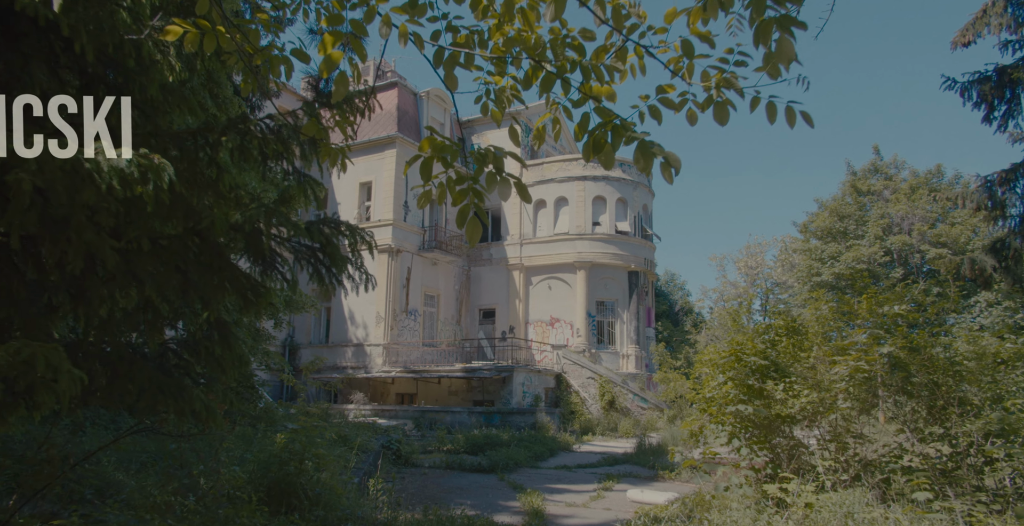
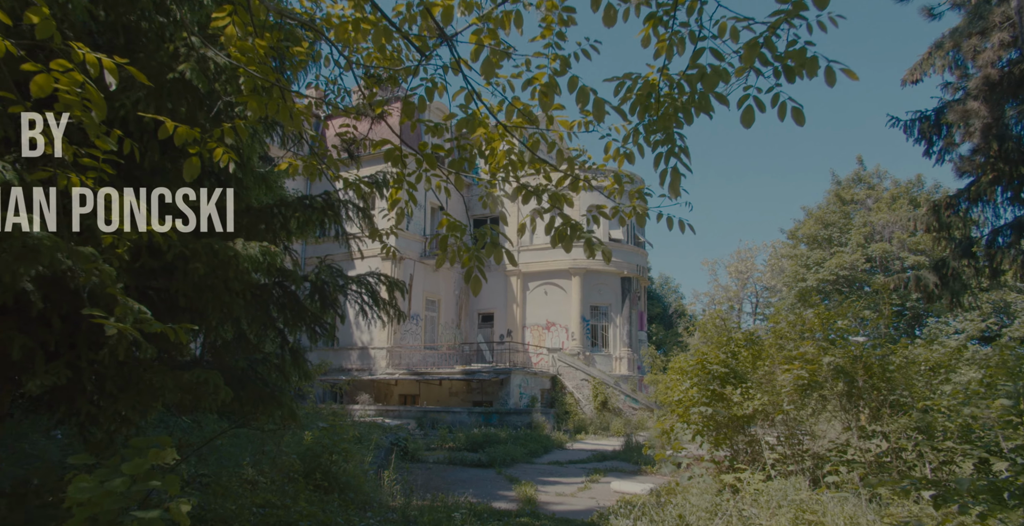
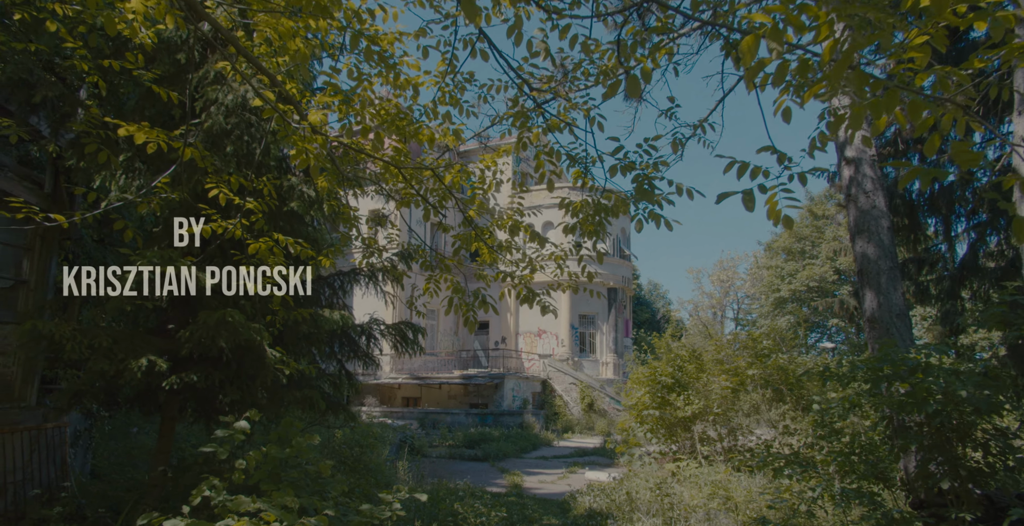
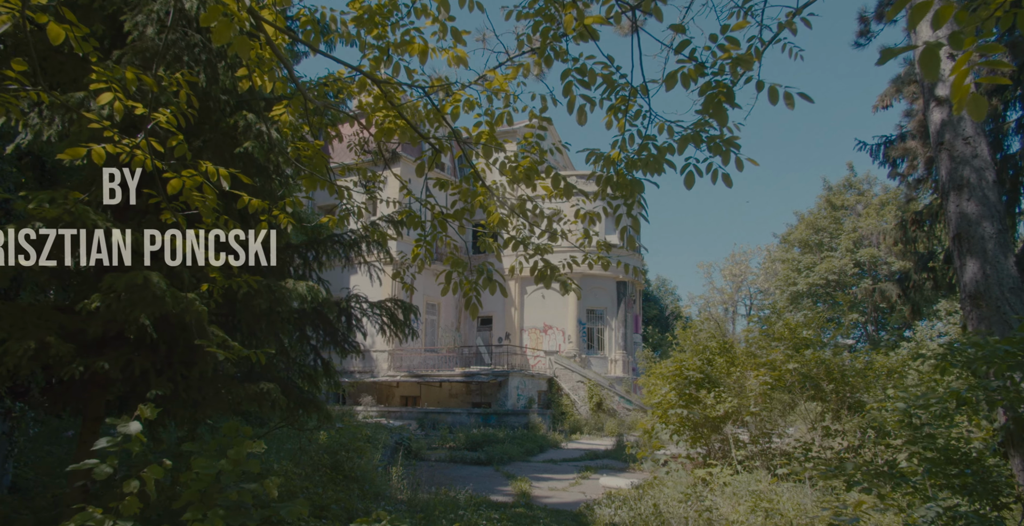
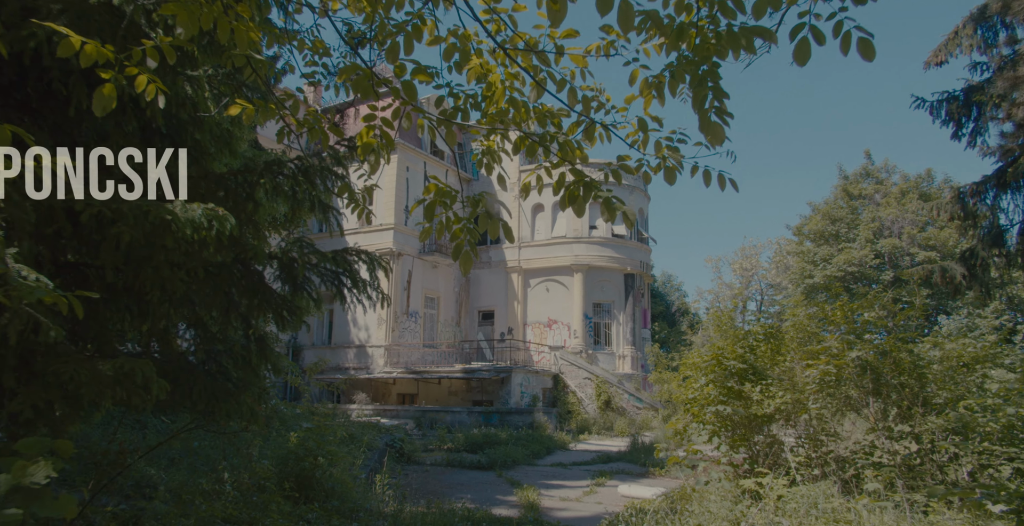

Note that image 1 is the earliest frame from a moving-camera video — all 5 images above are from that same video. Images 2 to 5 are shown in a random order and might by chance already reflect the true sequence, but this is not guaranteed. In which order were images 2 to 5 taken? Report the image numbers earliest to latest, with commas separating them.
5, 2, 4, 3
